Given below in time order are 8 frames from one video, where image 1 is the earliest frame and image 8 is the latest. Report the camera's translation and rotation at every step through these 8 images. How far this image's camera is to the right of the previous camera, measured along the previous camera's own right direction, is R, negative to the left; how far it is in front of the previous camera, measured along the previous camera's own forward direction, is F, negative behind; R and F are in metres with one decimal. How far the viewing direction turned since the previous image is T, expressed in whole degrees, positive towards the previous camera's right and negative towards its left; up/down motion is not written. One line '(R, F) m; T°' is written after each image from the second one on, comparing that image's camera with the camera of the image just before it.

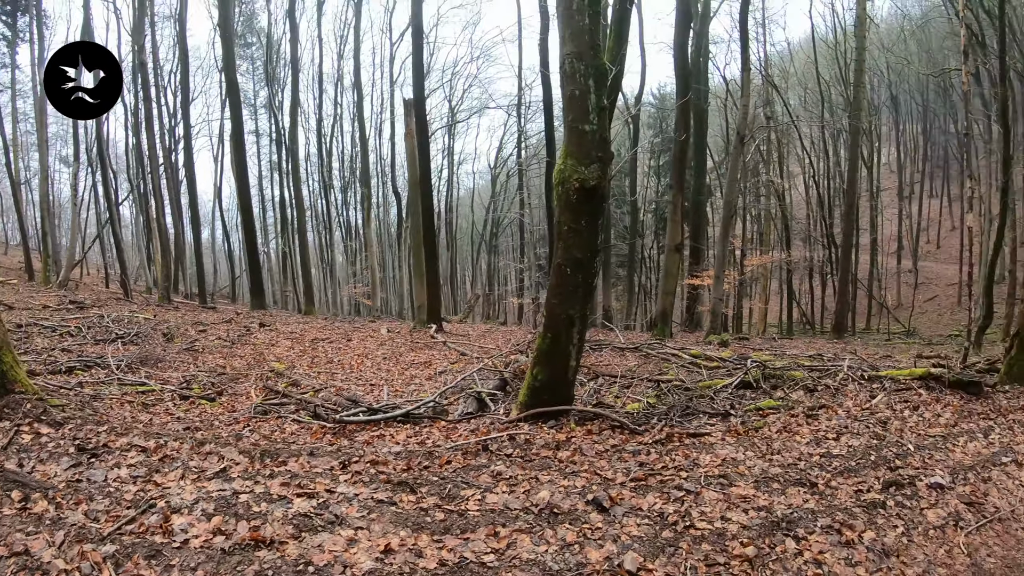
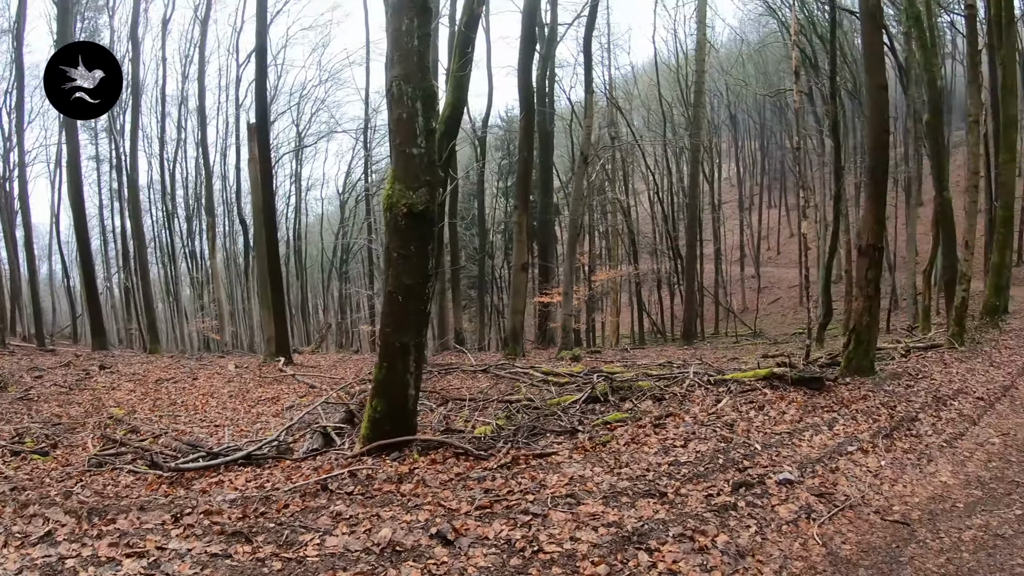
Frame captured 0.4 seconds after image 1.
(-0.1, +1.9) m; +16°
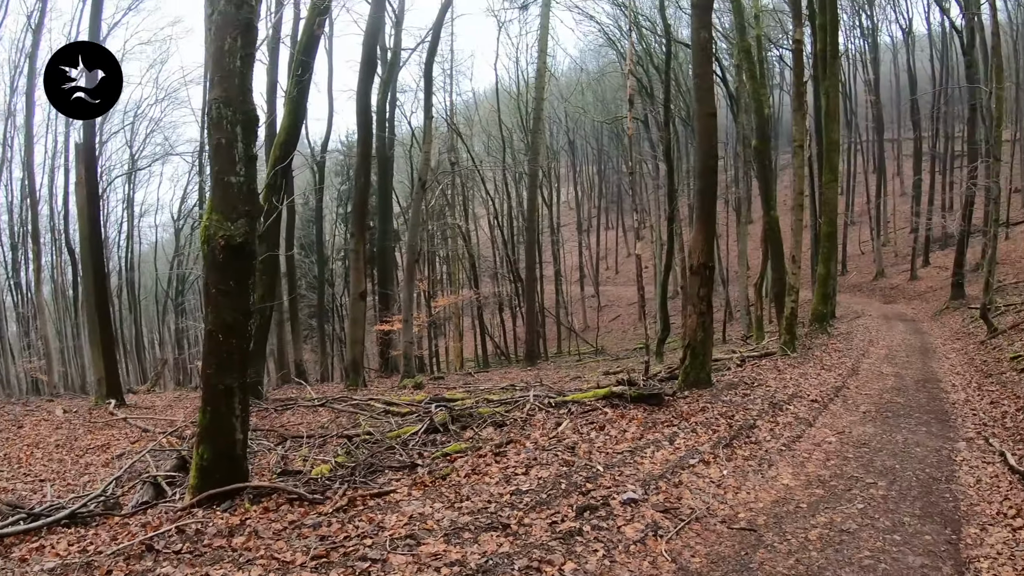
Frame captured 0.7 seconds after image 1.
(+0.1, +1.1) m; +15°
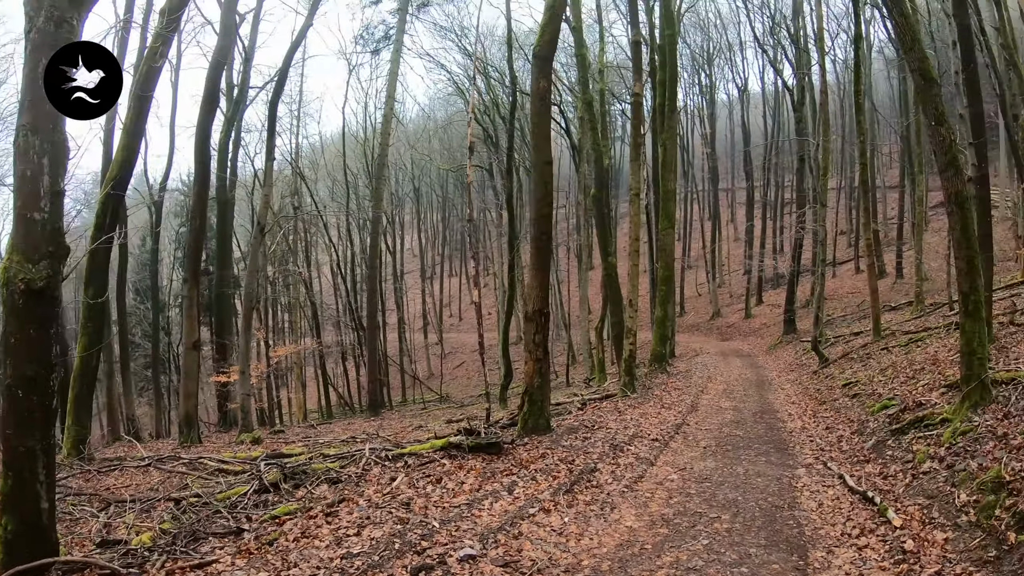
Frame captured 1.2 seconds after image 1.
(+1.0, +0.2) m; +8°
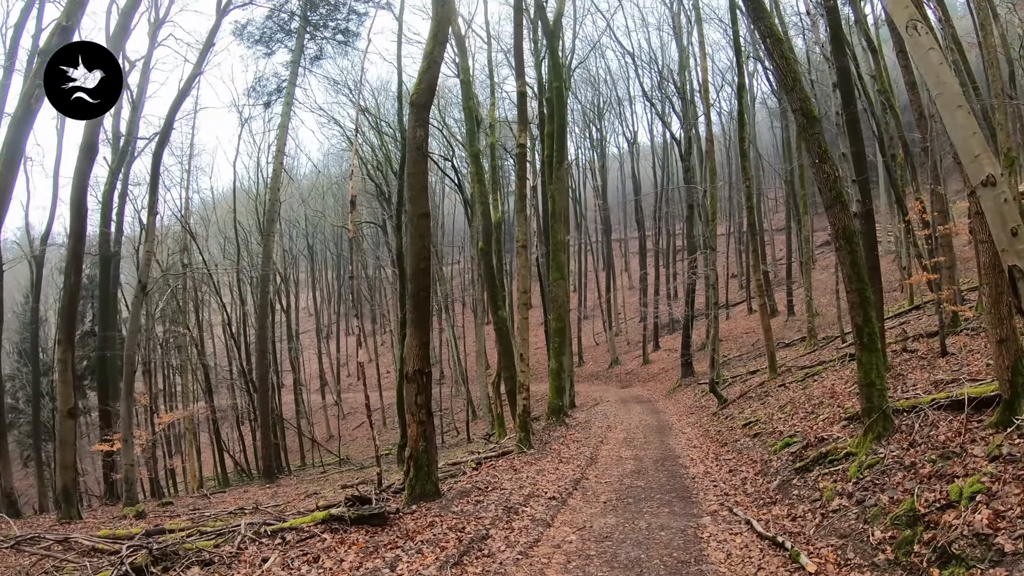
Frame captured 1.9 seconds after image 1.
(+0.7, +0.2) m; +7°
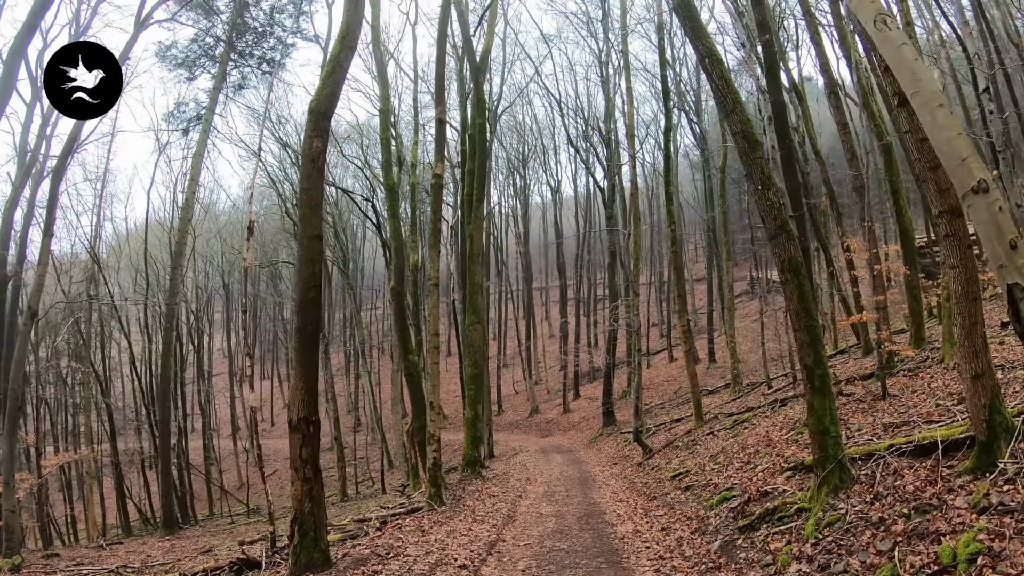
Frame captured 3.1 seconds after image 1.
(+0.2, +0.7) m; +7°
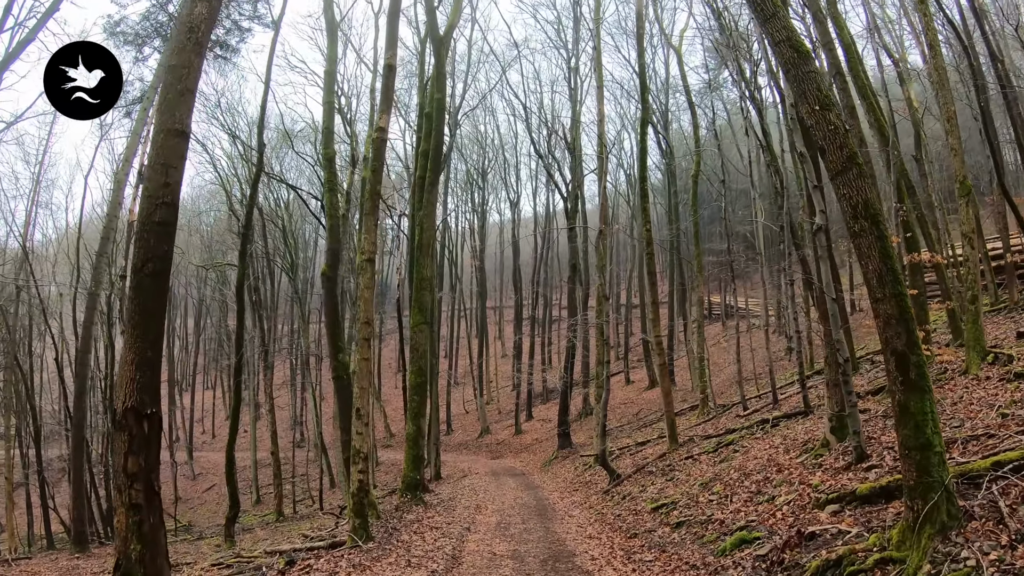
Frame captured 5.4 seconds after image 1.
(0.0, +1.3) m; +5°
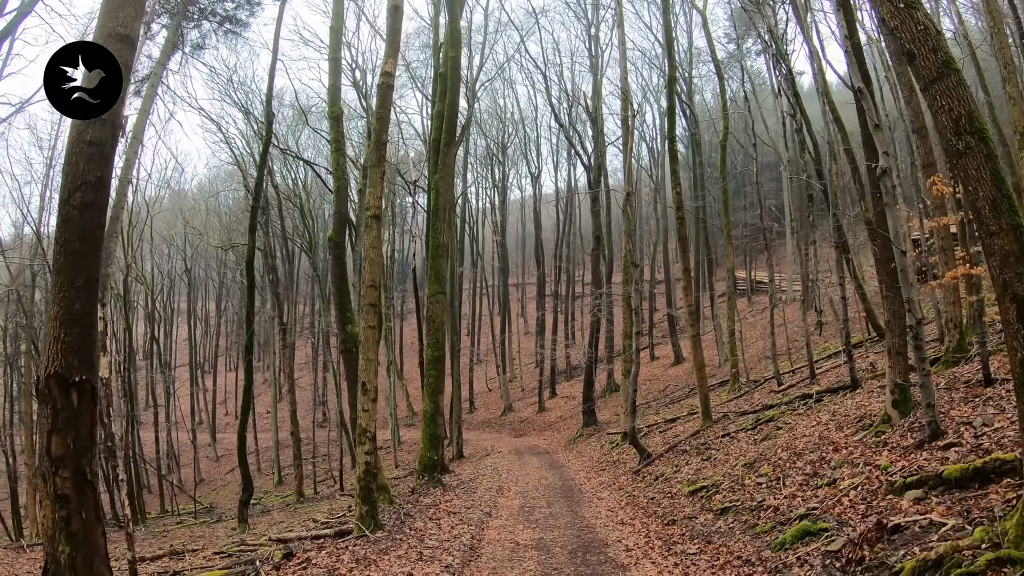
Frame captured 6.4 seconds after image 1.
(0.0, +0.6) m; -2°
